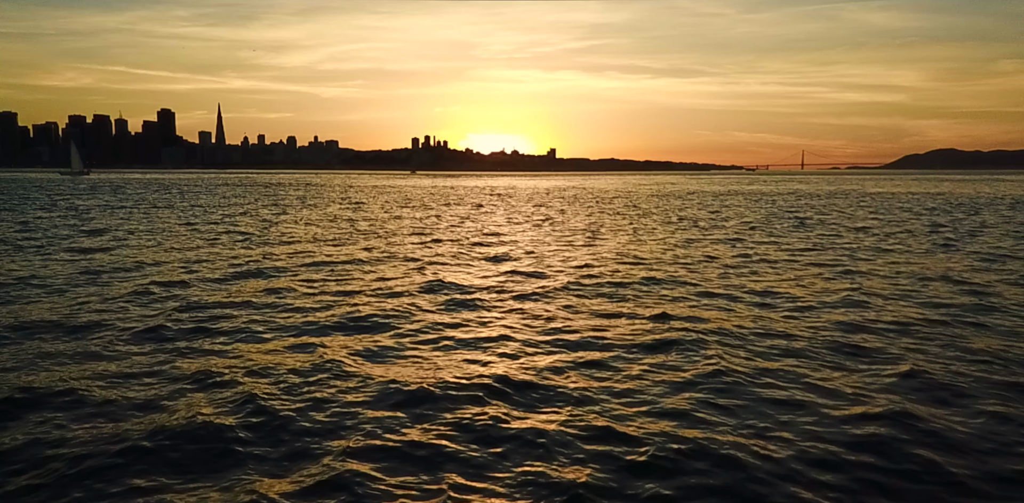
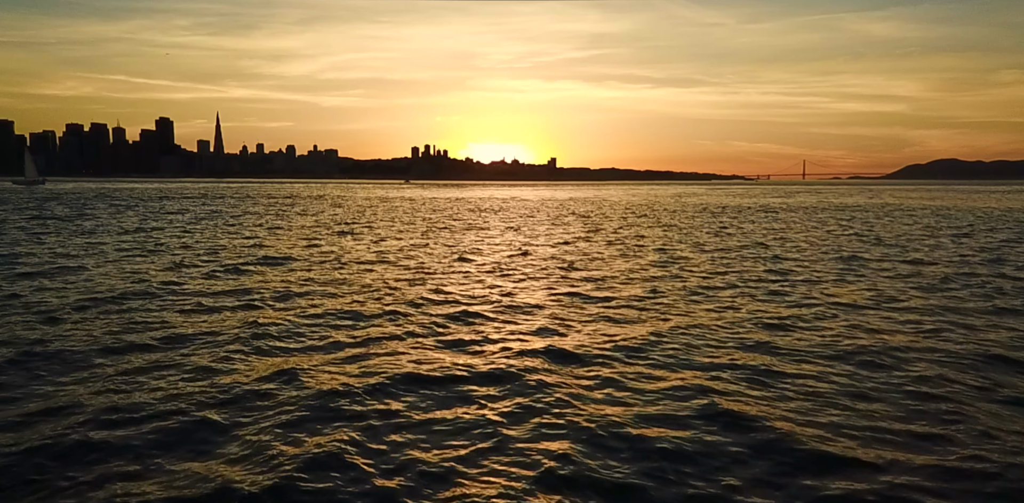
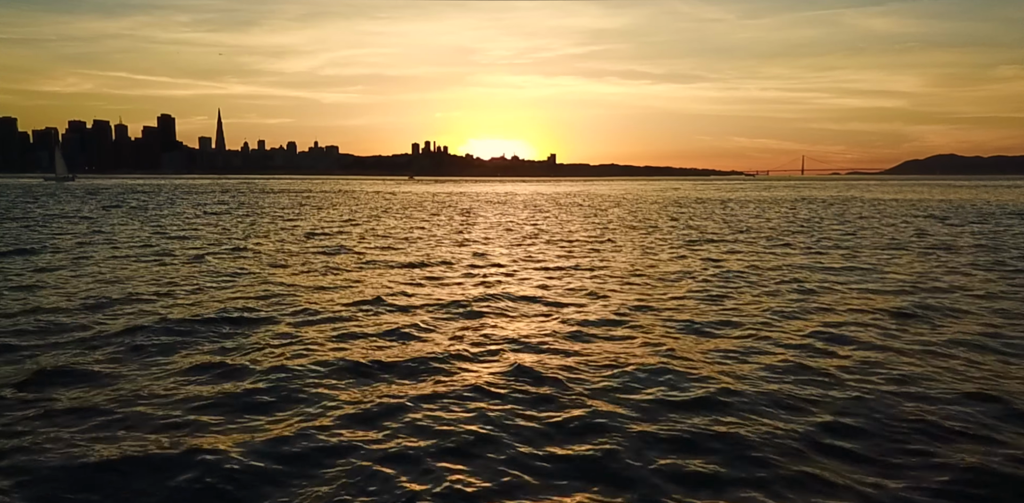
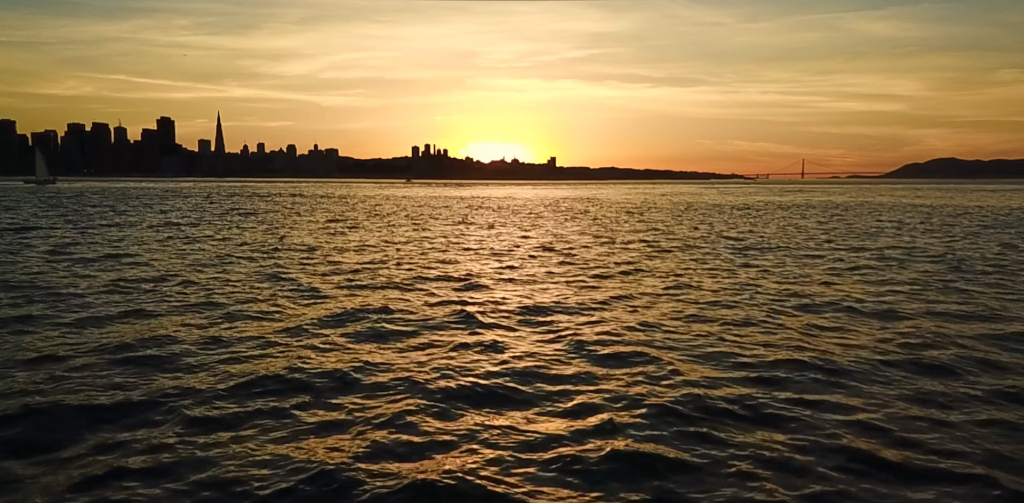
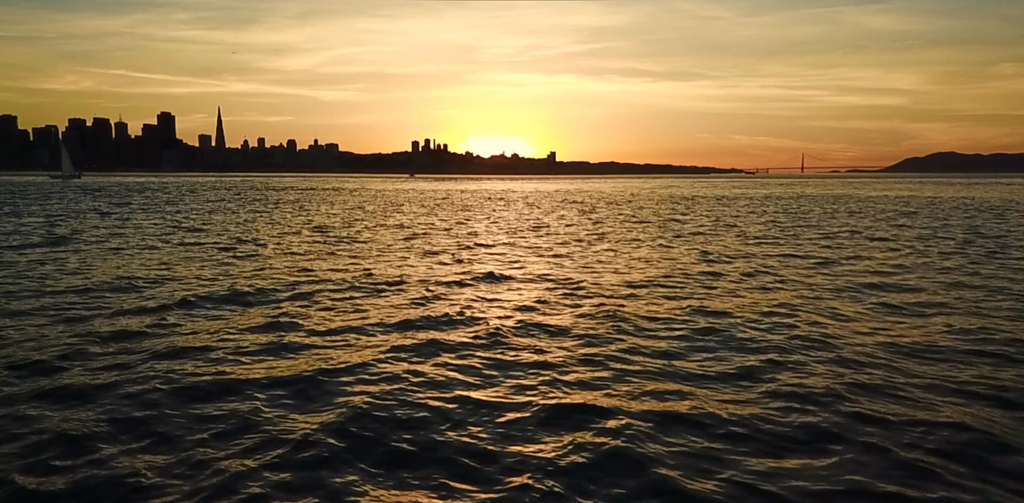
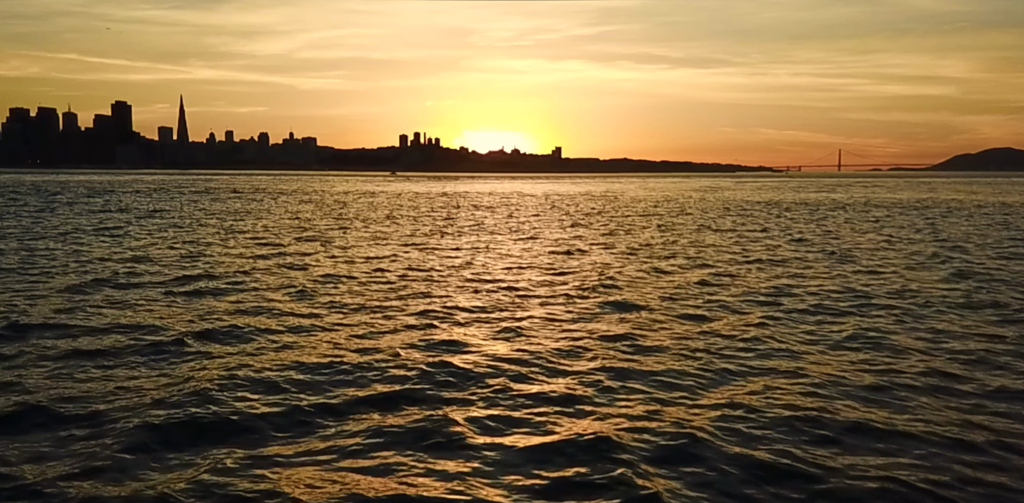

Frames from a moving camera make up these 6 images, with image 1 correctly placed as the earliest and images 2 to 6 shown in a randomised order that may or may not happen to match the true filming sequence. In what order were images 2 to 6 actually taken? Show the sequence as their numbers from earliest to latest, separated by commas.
5, 3, 4, 2, 6
